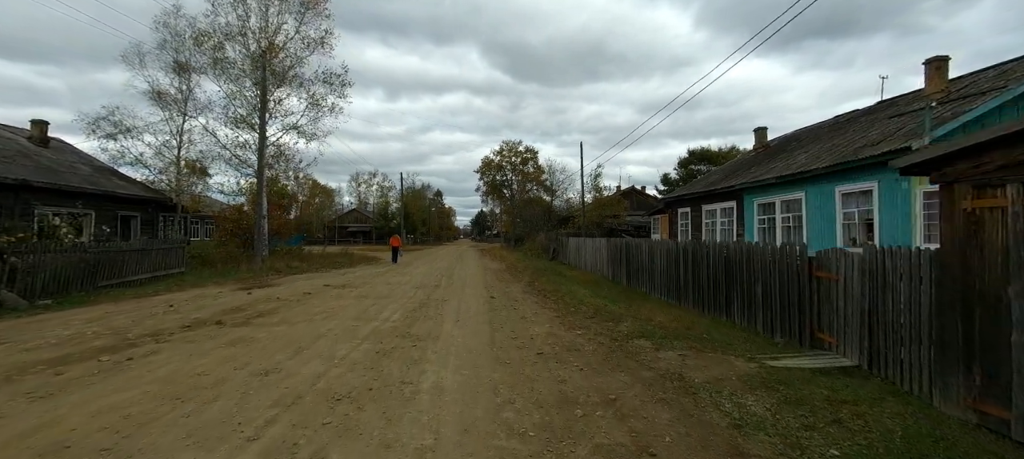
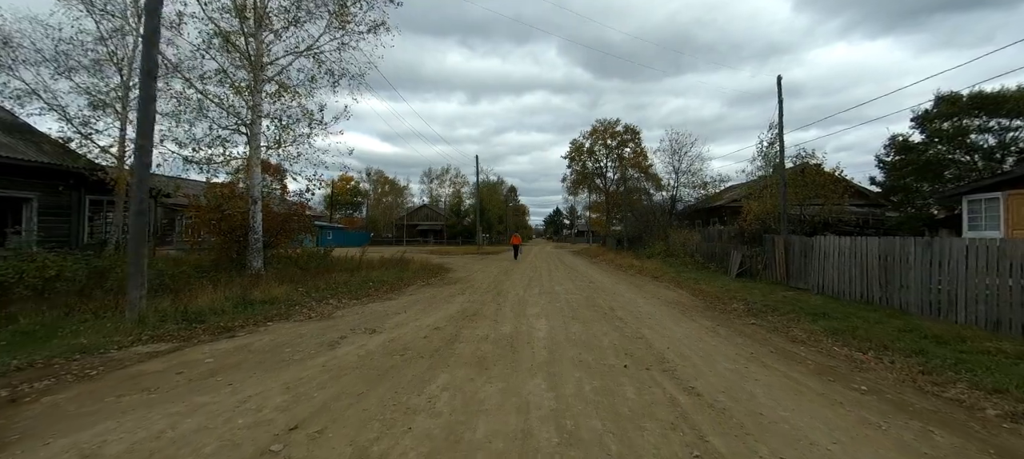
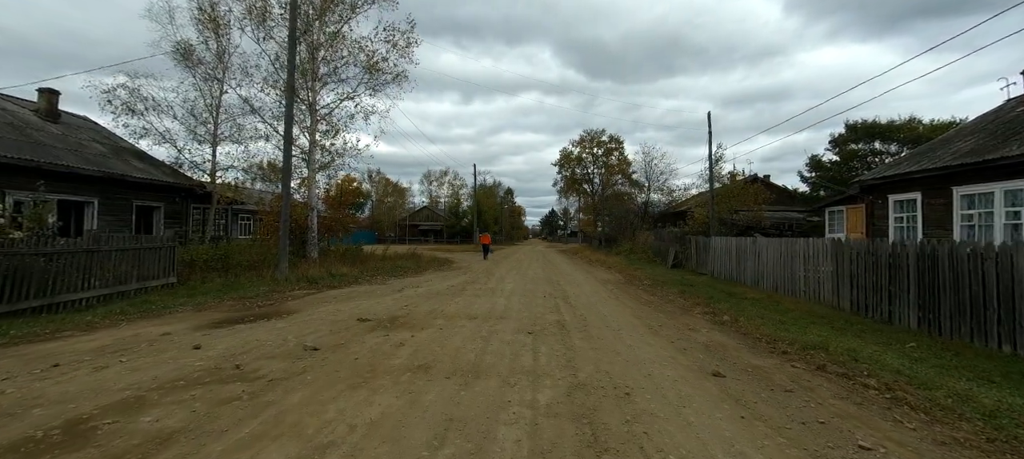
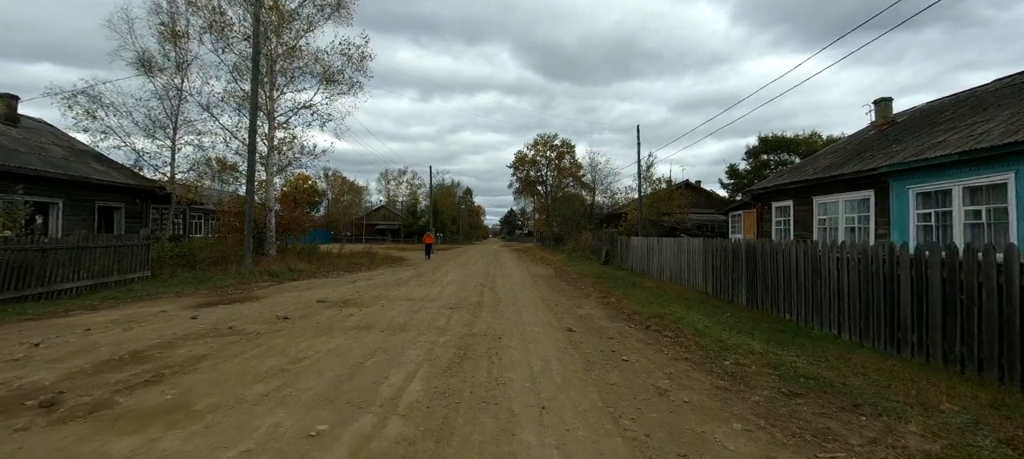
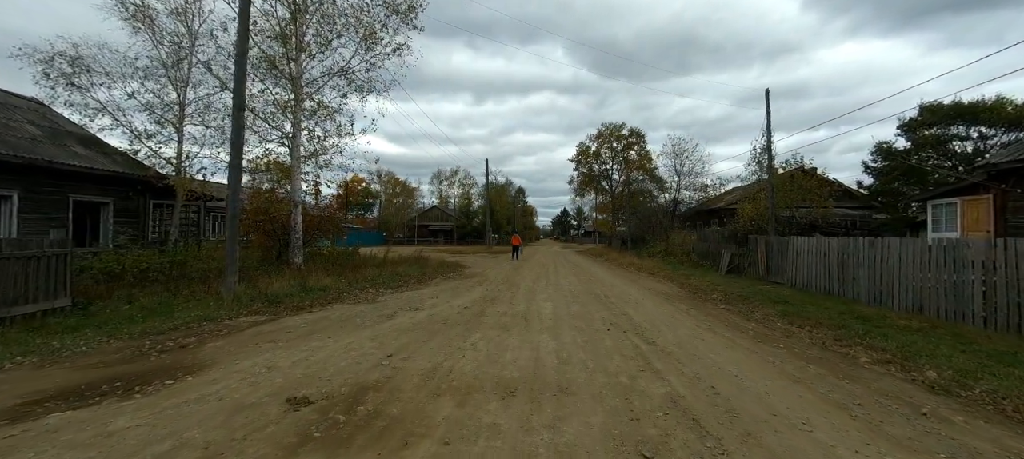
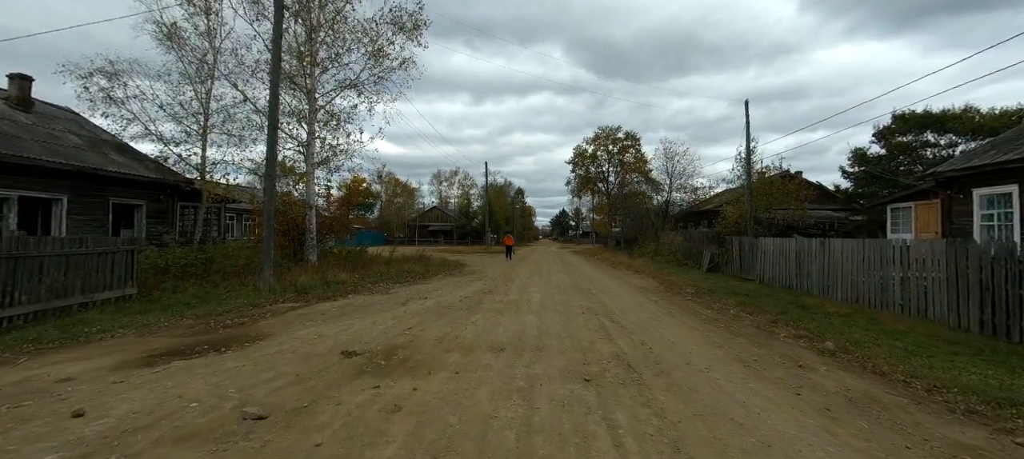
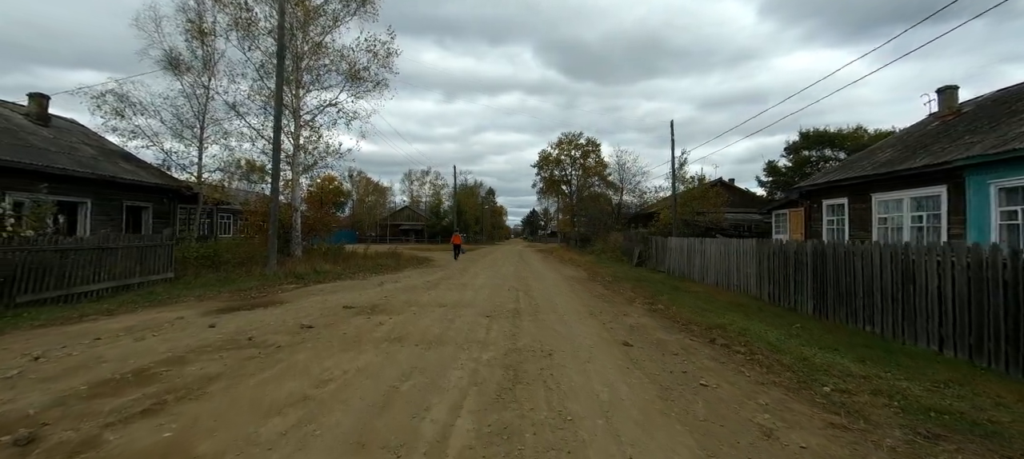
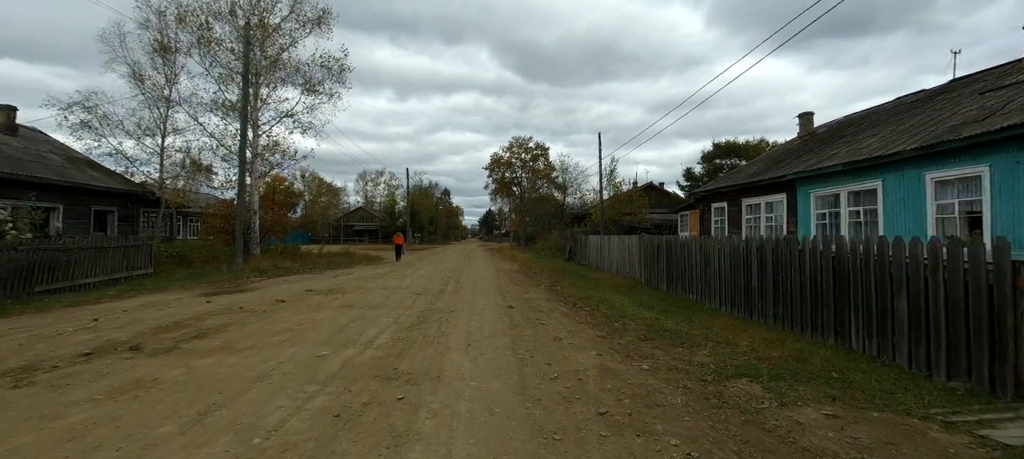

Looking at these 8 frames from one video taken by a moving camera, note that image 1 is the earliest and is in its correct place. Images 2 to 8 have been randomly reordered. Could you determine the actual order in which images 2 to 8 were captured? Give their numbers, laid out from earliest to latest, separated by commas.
8, 4, 7, 3, 6, 5, 2
